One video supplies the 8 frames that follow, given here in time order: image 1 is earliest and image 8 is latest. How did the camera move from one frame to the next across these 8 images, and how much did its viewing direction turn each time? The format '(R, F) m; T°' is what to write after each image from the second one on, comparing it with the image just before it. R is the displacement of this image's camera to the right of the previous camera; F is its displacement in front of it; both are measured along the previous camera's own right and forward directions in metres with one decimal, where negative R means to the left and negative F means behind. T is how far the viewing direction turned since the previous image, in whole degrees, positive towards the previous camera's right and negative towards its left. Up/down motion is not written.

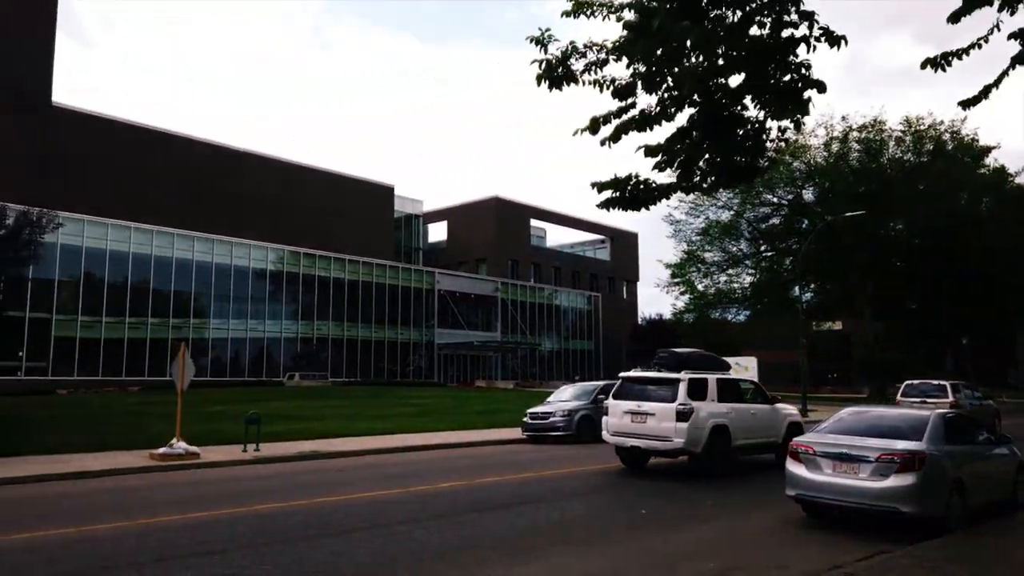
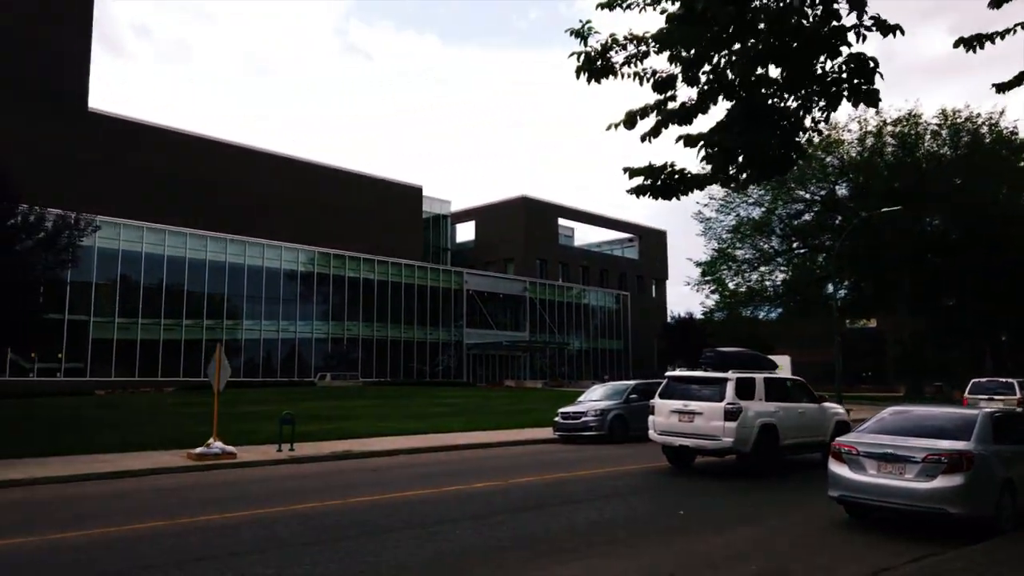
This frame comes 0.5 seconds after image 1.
(-0.1, +0.1) m; -2°
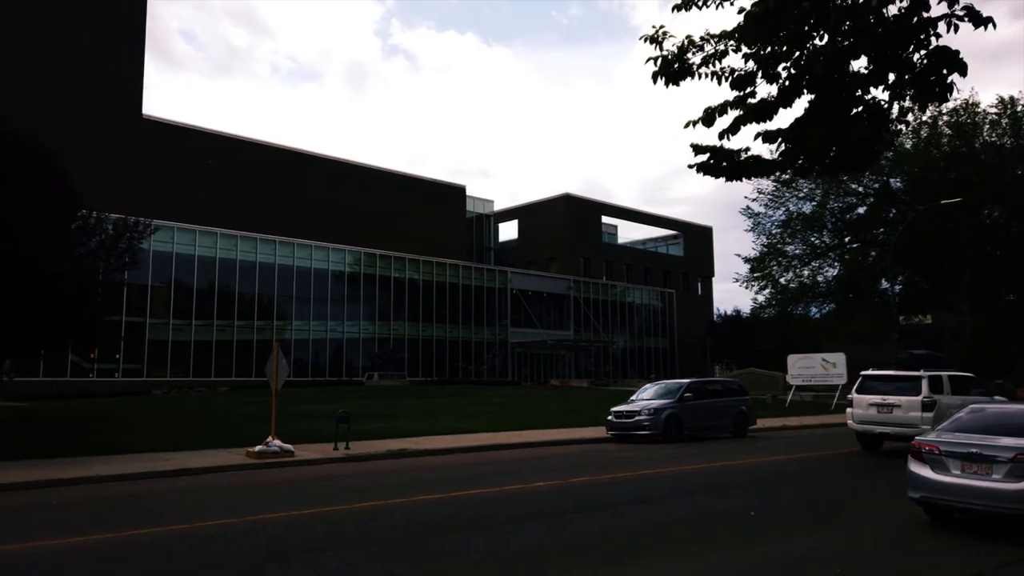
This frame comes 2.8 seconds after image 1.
(-0.3, +0.1) m; -3°
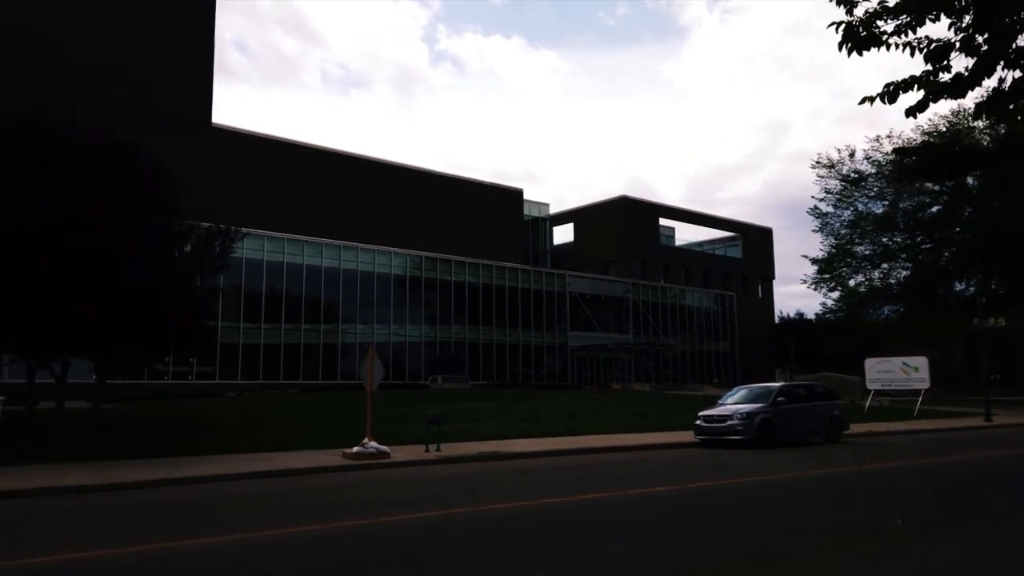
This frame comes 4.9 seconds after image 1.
(-1.1, +0.1) m; -3°
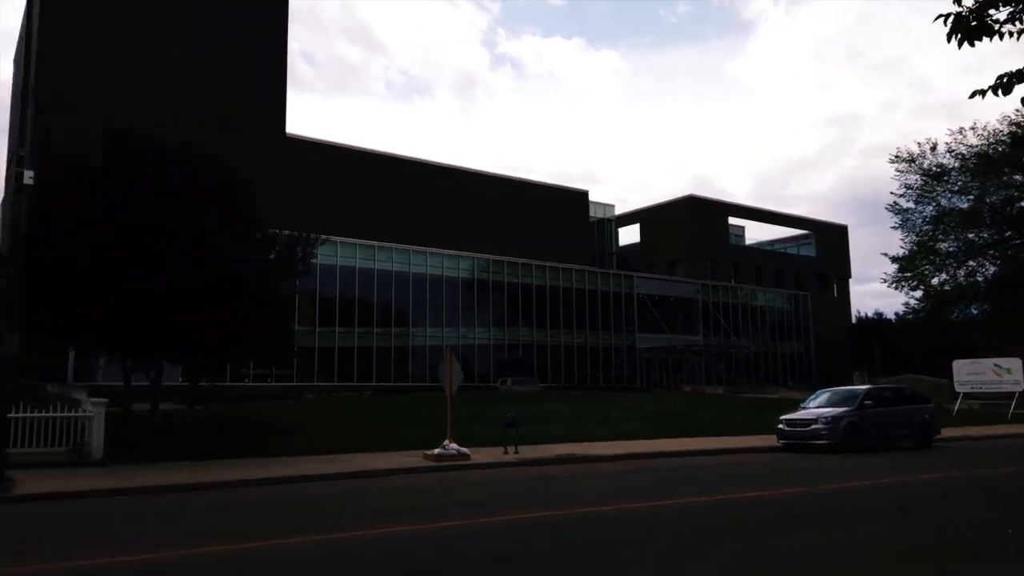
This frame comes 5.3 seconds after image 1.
(-0.3, 0.0) m; -5°
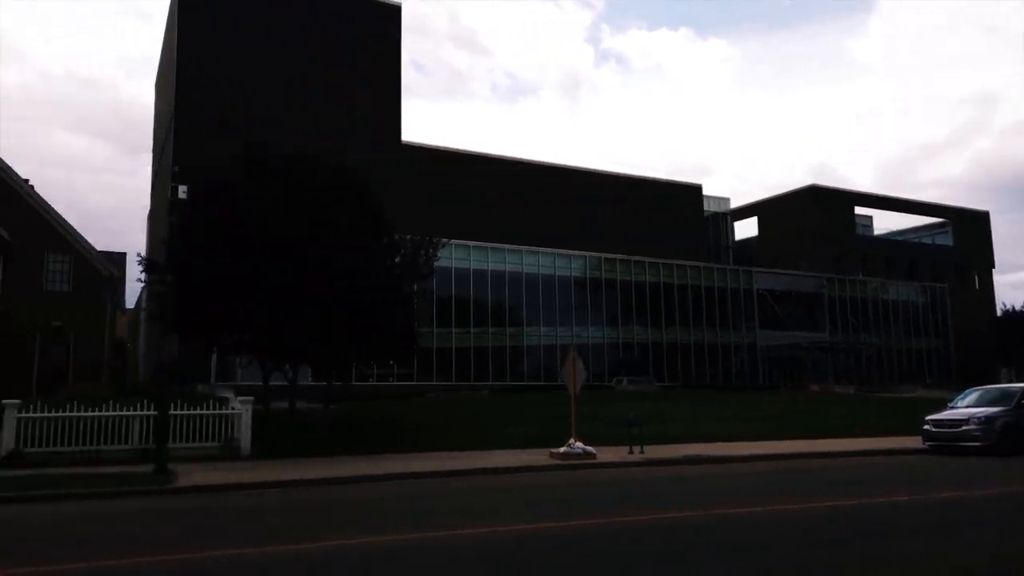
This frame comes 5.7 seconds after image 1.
(-0.3, 0.0) m; -8°
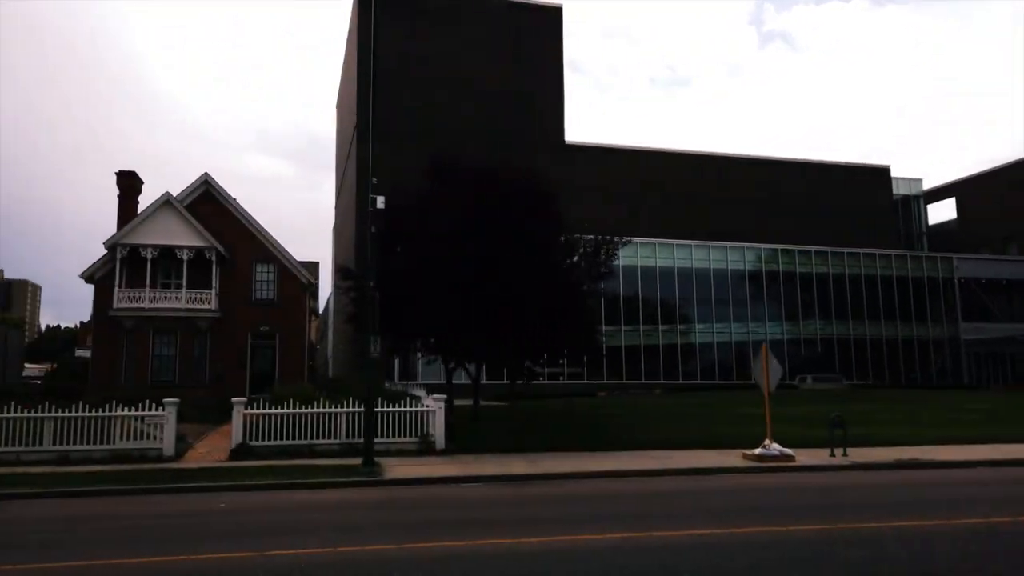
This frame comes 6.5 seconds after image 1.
(-0.5, 0.0) m; -12°
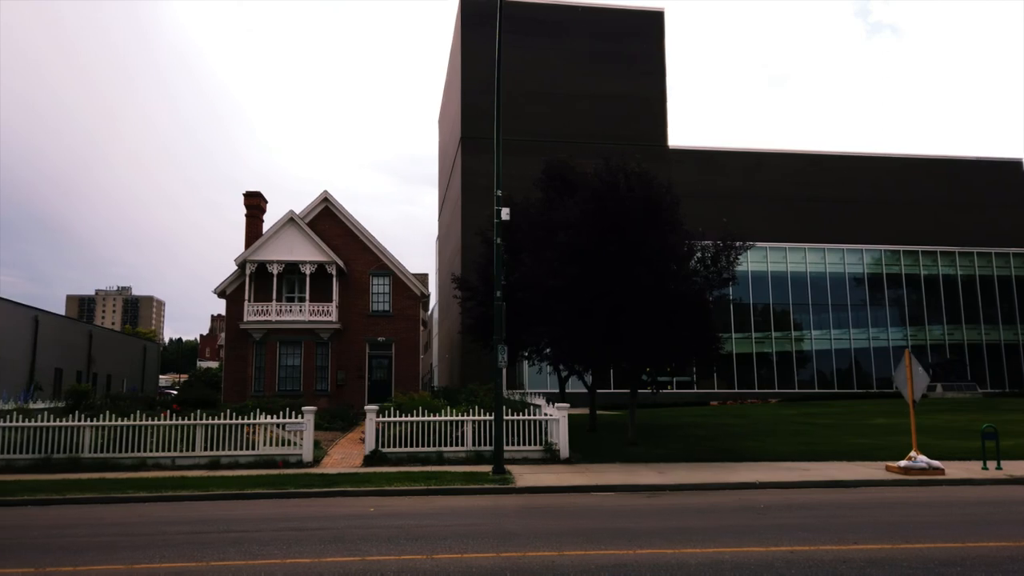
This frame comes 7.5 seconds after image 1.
(-0.6, -0.1) m; -7°
